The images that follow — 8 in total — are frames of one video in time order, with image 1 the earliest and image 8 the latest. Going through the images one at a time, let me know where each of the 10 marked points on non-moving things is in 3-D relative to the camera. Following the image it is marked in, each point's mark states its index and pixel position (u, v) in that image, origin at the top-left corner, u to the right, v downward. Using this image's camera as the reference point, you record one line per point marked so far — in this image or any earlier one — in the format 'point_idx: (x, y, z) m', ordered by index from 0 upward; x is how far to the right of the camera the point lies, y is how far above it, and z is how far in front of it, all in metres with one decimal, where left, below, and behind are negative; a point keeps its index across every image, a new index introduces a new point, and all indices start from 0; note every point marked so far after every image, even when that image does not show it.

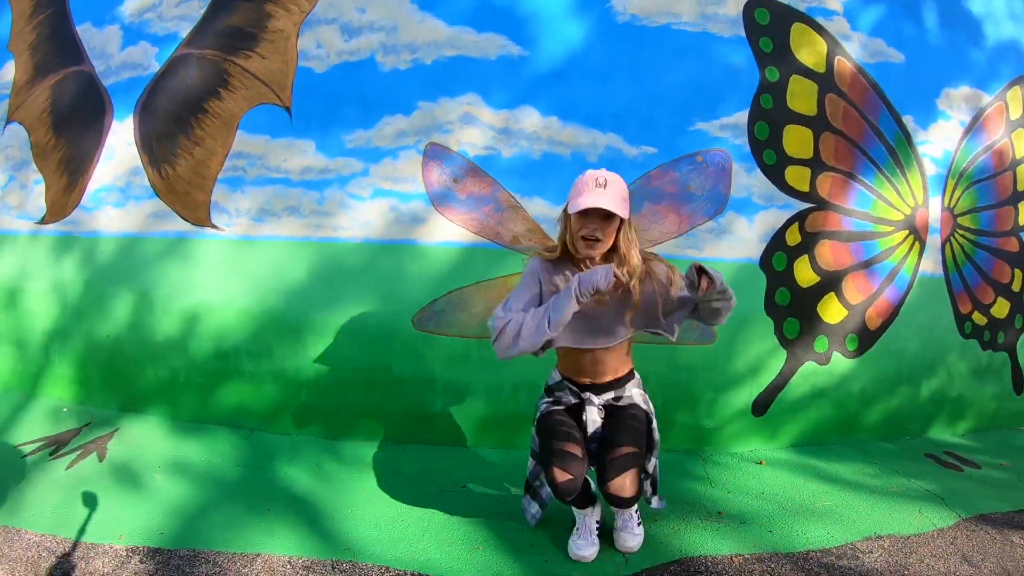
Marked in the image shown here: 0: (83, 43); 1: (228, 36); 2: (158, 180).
0: (-2.1, +1.3, +2.8) m
1: (-1.3, +1.2, +2.5) m
2: (-1.6, +0.5, +2.5) m
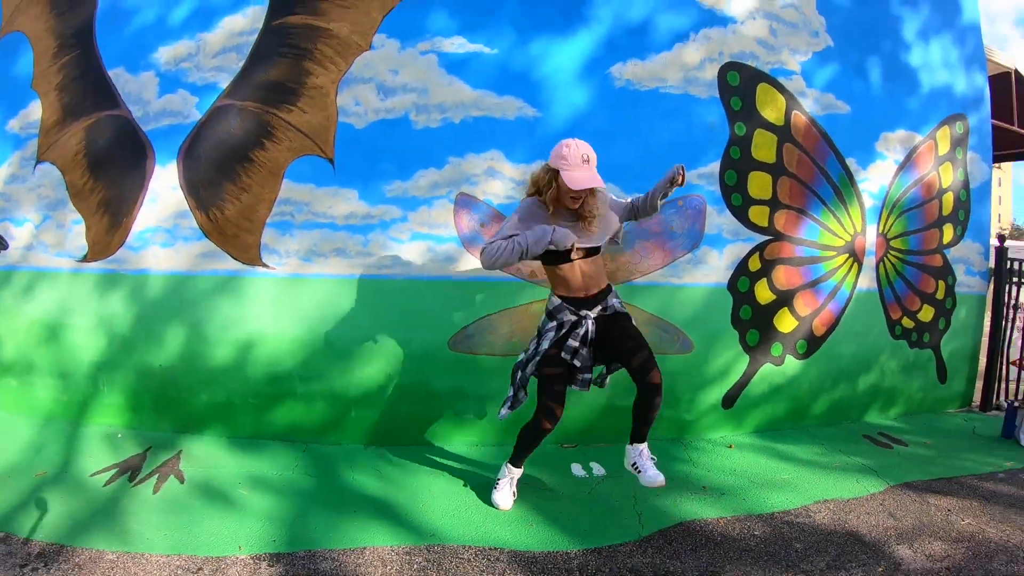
0: (-2.1, +1.1, +3.2) m
1: (-1.2, +1.0, +2.9) m
2: (-1.5, +0.3, +2.9) m
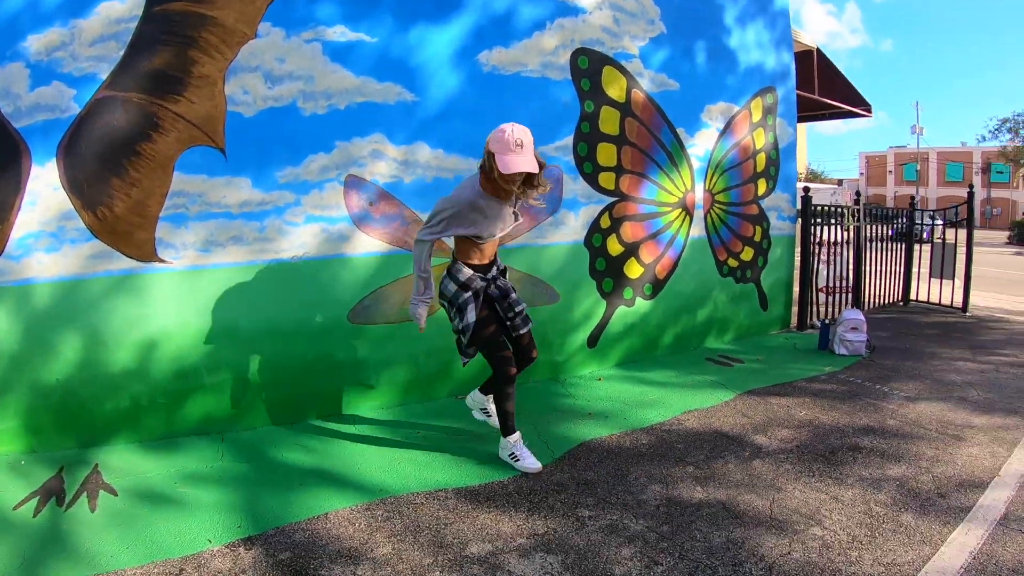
0: (-2.7, +1.0, +2.9) m
1: (-1.8, +1.0, +2.8) m
2: (-2.1, +0.3, +2.8) m
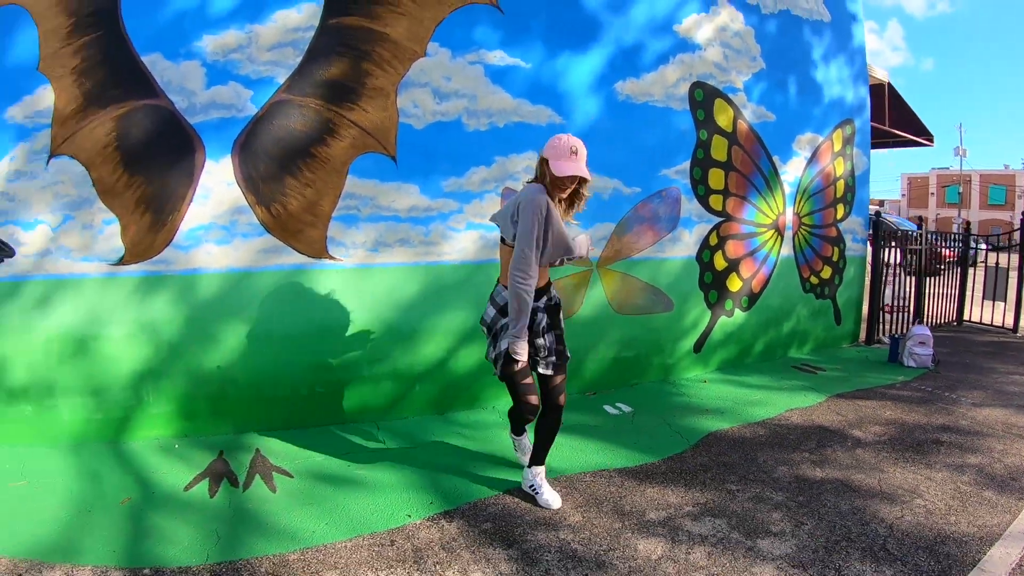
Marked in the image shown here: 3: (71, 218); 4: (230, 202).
0: (-1.9, +1.1, +3.1) m
1: (-1.0, +1.1, +3.1) m
2: (-1.3, +0.4, +3.1) m
3: (-2.4, +0.4, +3.2) m
4: (-1.5, +0.4, +3.1) m
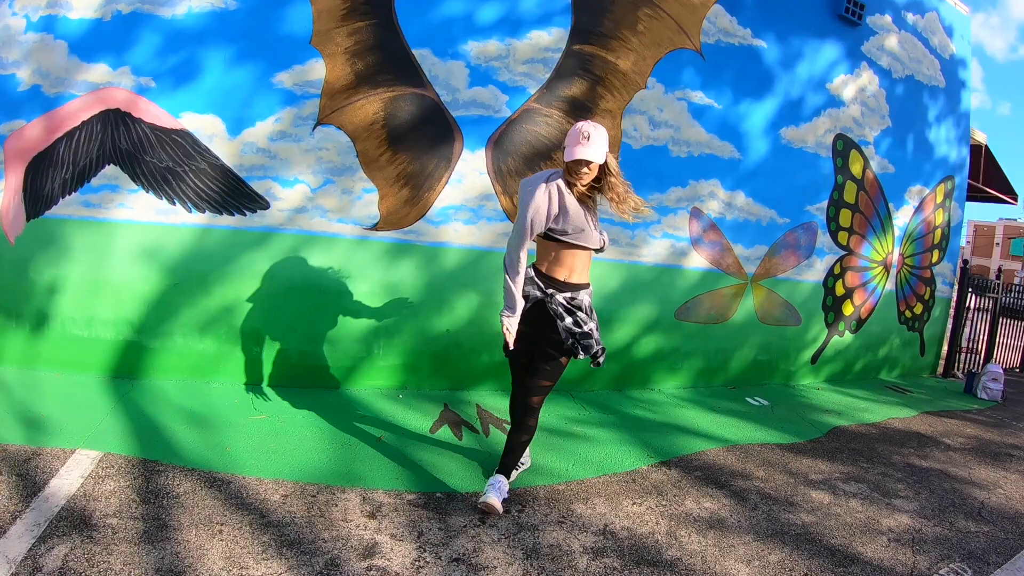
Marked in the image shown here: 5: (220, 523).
0: (-0.6, +1.3, +3.6) m
1: (+0.4, +1.2, +3.7) m
2: (0.0, +0.5, +3.7) m
3: (-1.1, +0.6, +3.6) m
4: (-0.2, +0.6, +3.6) m
5: (-1.4, -1.1, +2.8) m
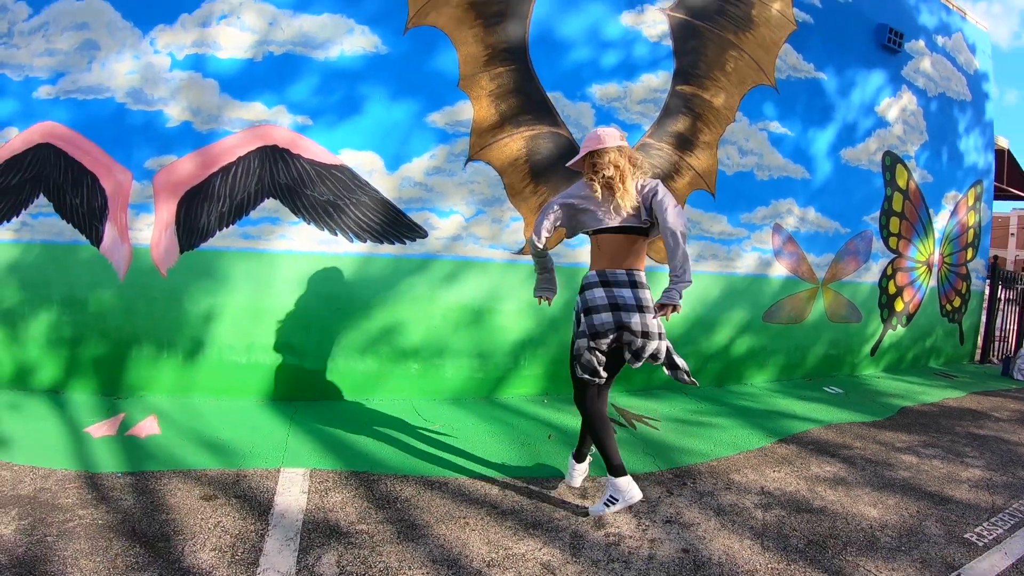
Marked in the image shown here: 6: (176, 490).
0: (+0.3, +1.2, +4.1) m
1: (+1.2, +1.1, +4.4) m
2: (+0.9, +0.4, +4.3) m
3: (-0.2, +0.5, +4.1) m
4: (+0.7, +0.5, +4.2) m
5: (-0.3, -1.3, +3.2) m
6: (-2.0, -1.2, +3.4) m
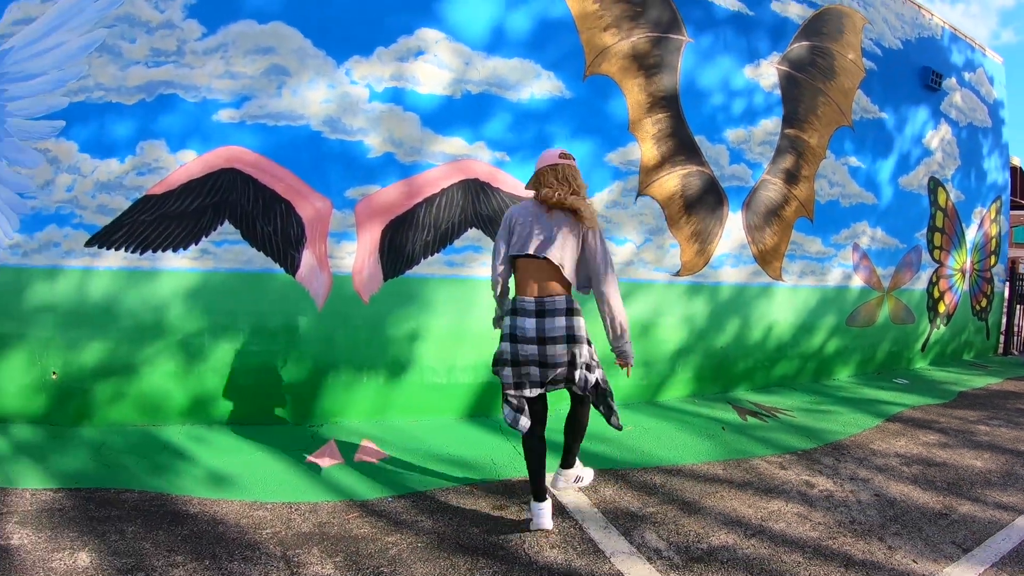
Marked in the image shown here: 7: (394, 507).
0: (+1.6, +1.1, +5.0) m
1: (+2.4, +1.0, +5.5) m
2: (+2.1, +0.3, +5.4) m
3: (+1.1, +0.4, +4.8) m
4: (+2.0, +0.4, +5.2) m
5: (+1.4, -1.4, +4.0) m
6: (-0.3, -1.4, +3.7) m
7: (-0.7, -1.4, +3.6) m
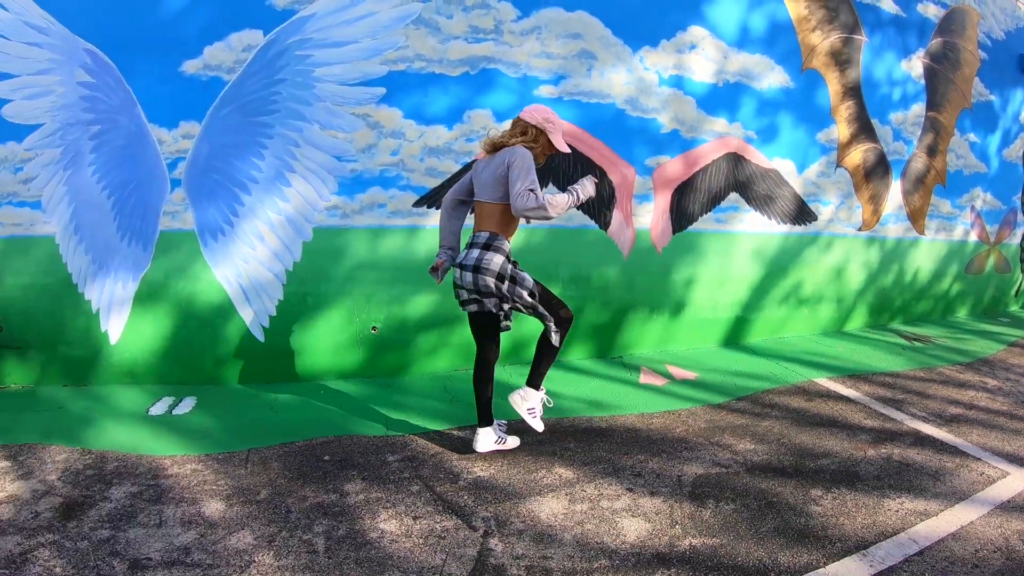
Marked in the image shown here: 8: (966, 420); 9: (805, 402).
0: (+3.8, +1.7, +6.5) m
1: (+4.5, +1.6, +7.2) m
2: (+4.2, +0.9, +7.0) m
3: (+3.4, +0.9, +6.2) m
4: (+4.1, +1.0, +6.8) m
5: (+3.9, -0.9, +5.6) m
6: (+2.3, -0.9, +4.9) m
7: (+1.9, -0.9, +4.8) m
8: (+3.9, -1.1, +5.0) m
9: (+2.5, -1.0, +4.9) m
